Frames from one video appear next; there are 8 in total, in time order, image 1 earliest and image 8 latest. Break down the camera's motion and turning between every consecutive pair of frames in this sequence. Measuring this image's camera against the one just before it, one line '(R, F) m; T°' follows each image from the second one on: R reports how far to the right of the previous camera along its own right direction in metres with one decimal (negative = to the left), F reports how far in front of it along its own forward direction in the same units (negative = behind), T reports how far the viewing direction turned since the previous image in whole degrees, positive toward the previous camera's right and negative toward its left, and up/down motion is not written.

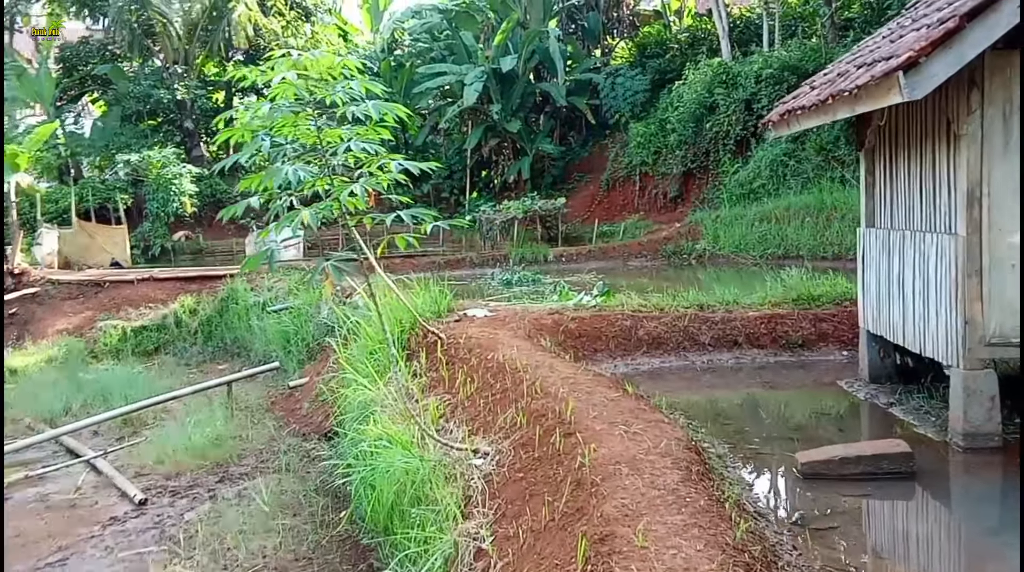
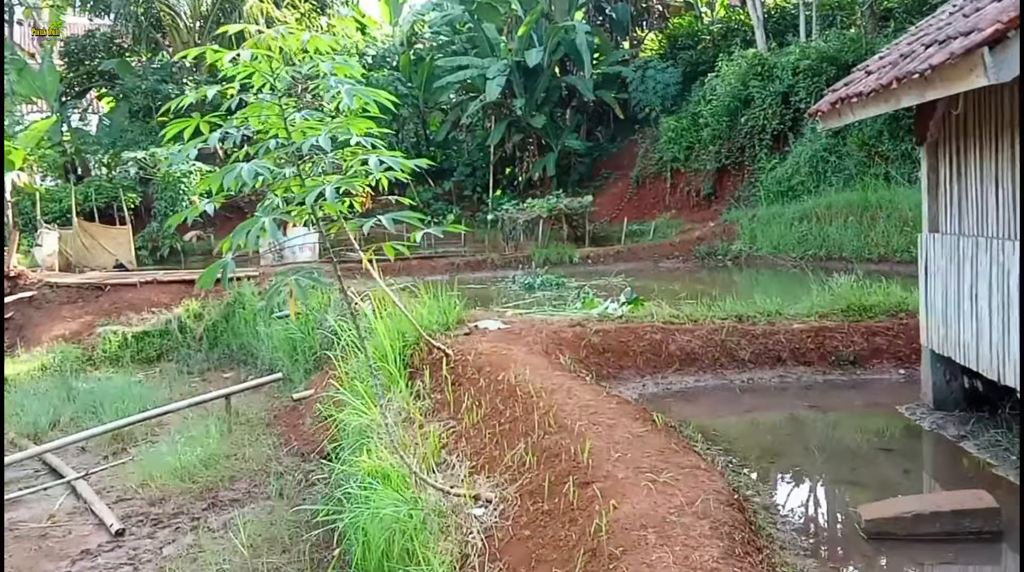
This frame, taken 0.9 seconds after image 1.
(+0.1, +0.6) m; -2°
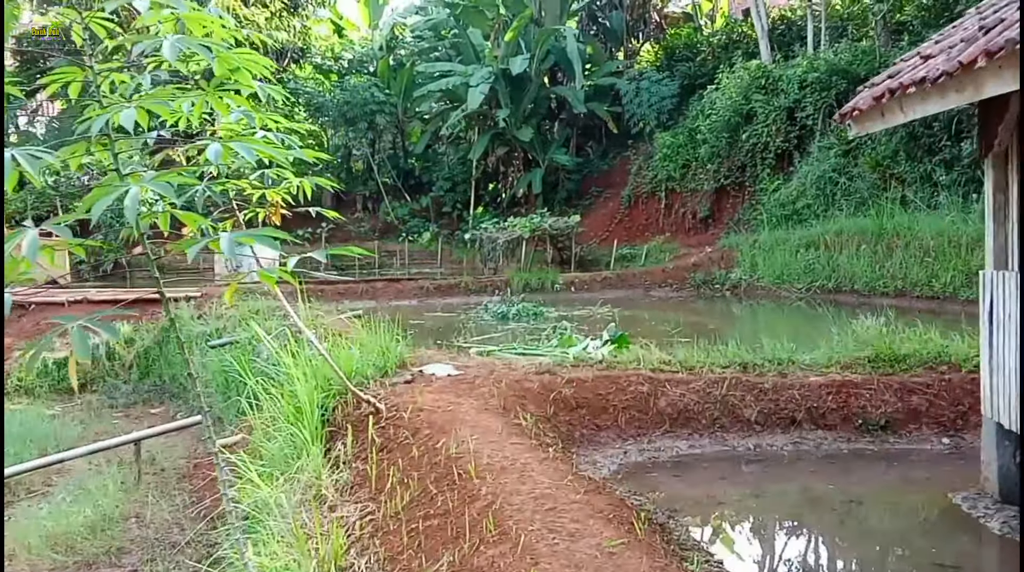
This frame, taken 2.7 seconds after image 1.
(+0.2, +1.0) m; 0°
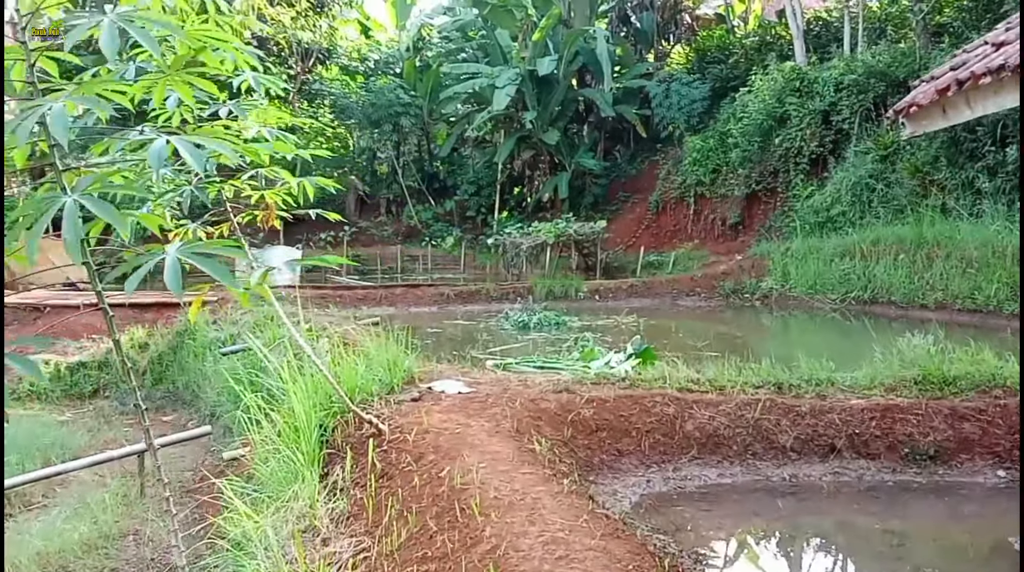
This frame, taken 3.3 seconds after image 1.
(0.0, +0.3) m; -2°
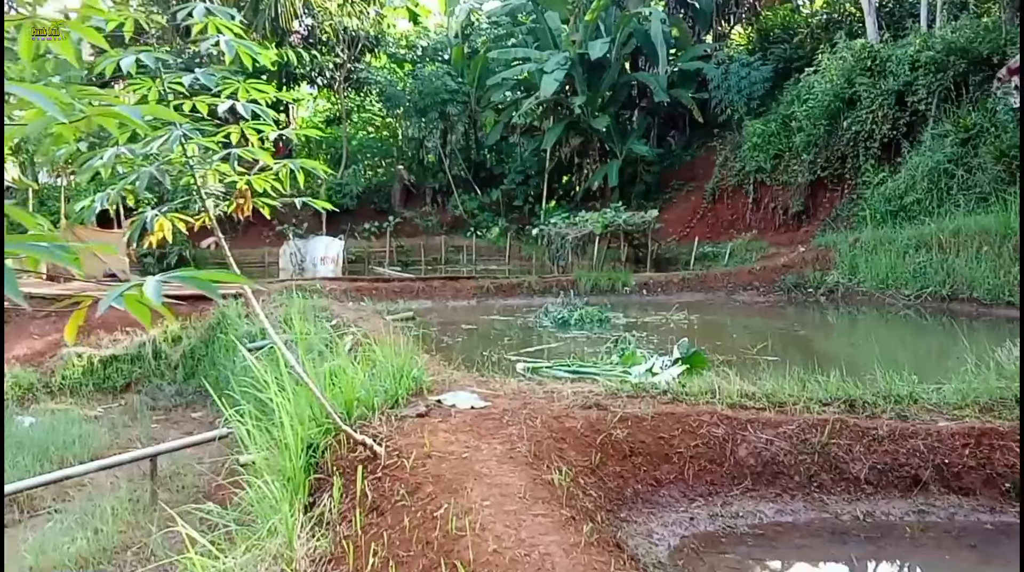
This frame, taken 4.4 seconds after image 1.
(+0.1, +0.6) m; -4°
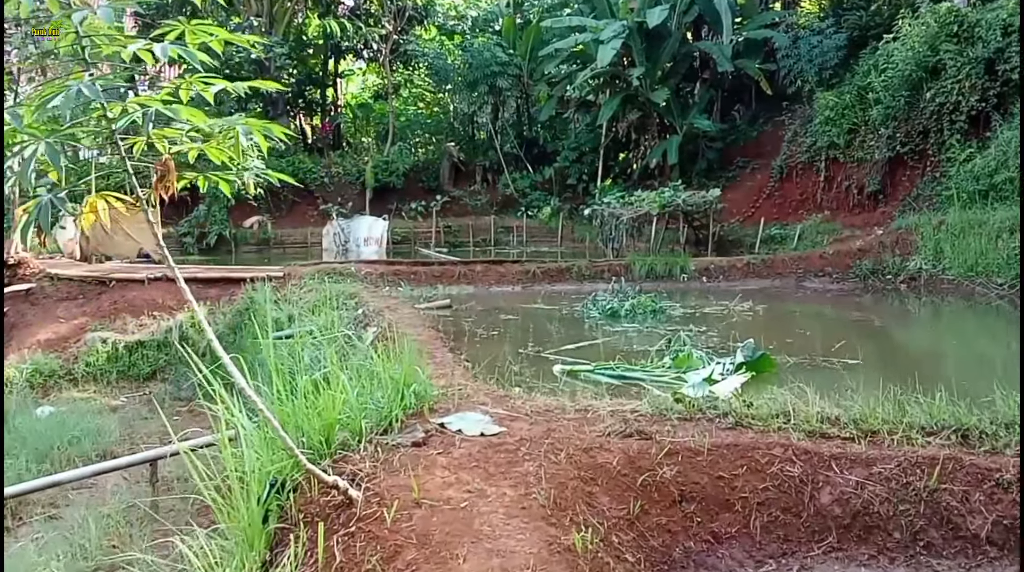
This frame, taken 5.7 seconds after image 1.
(+0.1, +0.7) m; -4°
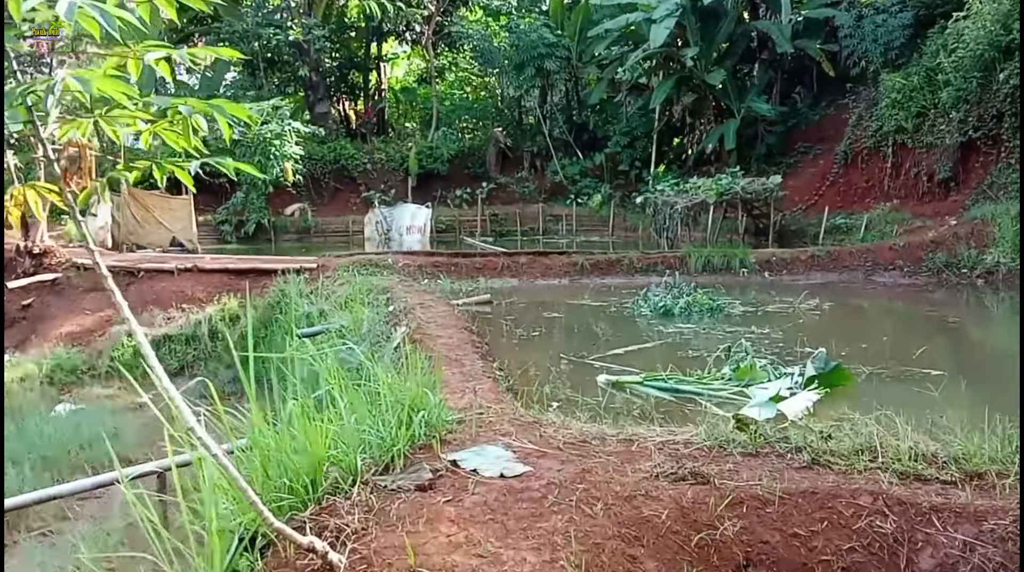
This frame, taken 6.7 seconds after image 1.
(+0.1, +0.5) m; -3°
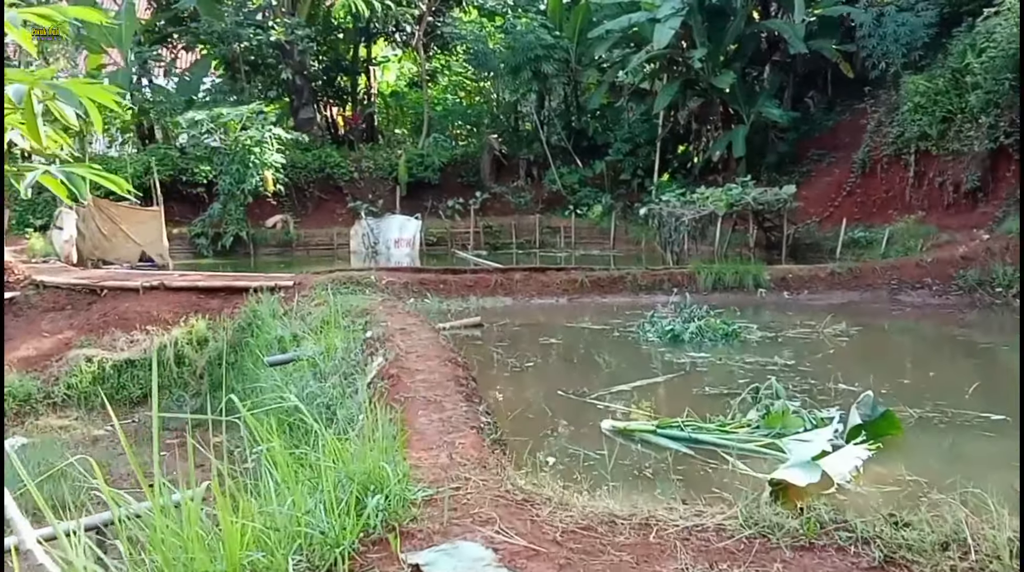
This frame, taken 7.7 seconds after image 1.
(0.0, +0.6) m; 0°
